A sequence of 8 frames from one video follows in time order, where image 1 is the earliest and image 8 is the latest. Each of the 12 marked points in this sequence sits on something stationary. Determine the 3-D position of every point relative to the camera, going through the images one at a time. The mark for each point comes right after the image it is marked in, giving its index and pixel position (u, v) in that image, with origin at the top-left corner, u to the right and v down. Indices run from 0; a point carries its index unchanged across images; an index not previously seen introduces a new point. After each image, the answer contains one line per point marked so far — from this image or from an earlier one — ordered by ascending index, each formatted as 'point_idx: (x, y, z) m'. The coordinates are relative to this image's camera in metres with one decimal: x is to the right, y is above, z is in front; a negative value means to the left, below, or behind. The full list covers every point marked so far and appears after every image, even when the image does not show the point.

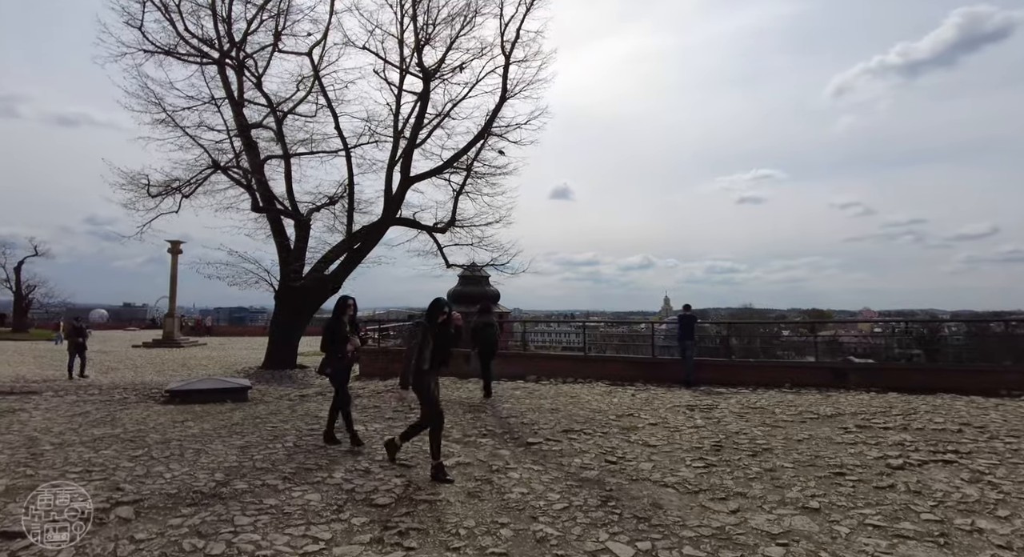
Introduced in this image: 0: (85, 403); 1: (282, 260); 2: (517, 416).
0: (-7.5, -2.2, +9.4) m
1: (-7.4, +0.6, +17.3) m
2: (+0.1, -2.3, +8.8) m
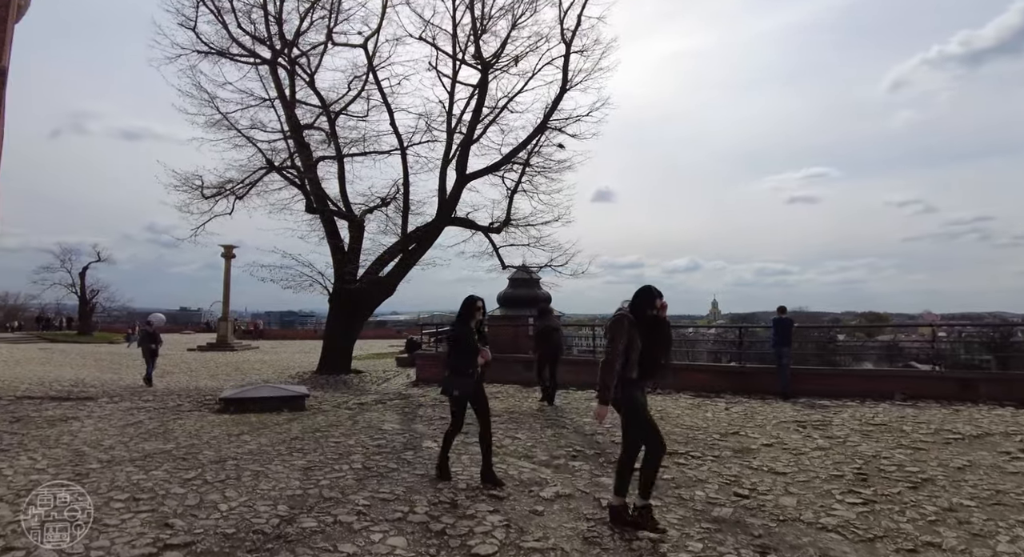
0: (-6.2, -2.2, +8.9) m
1: (-5.5, +0.5, +16.8) m
2: (+1.4, -2.2, +7.7) m
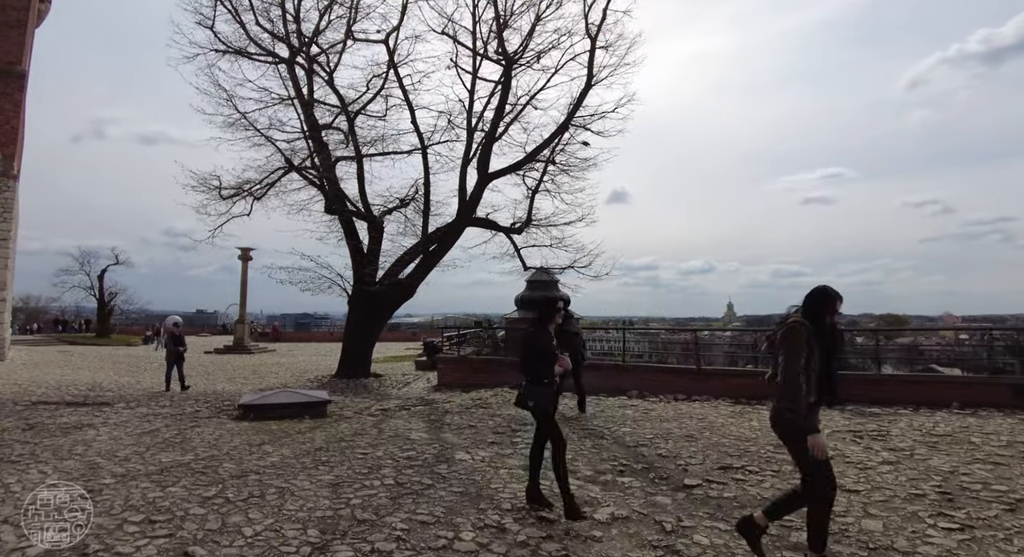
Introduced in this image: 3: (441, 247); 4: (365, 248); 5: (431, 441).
0: (-5.7, -2.2, +8.6) m
1: (-4.8, +0.4, +16.4) m
2: (+1.8, -2.2, +7.2) m
3: (-2.2, +1.0, +16.4) m
4: (-4.6, +0.9, +16.8) m
5: (-1.1, -2.2, +7.3) m
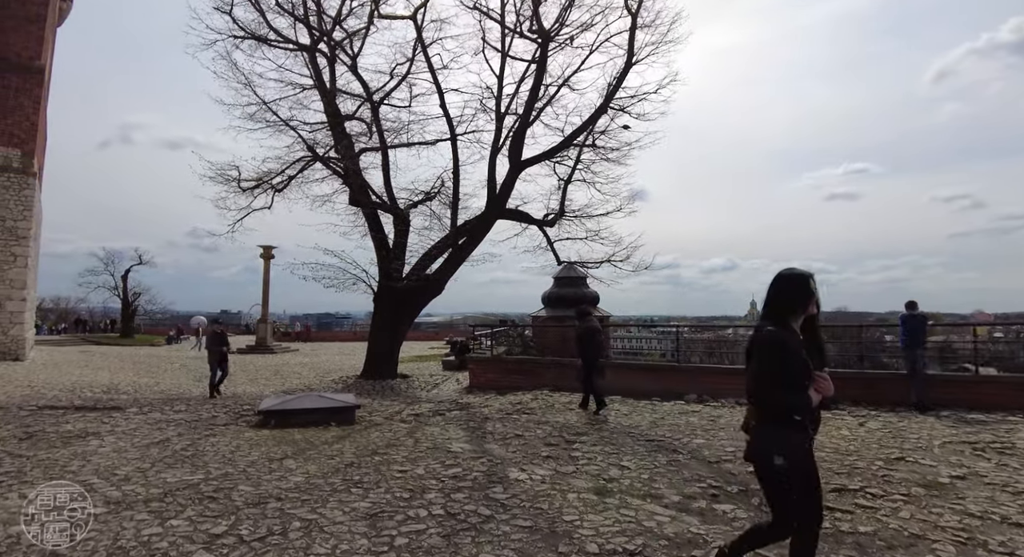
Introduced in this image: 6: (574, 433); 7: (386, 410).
0: (-5.0, -2.1, +7.8) m
1: (-3.8, +0.6, +15.6) m
2: (+2.5, -2.1, +6.1) m
3: (-1.2, +1.1, +15.5) m
4: (-3.6, +1.1, +16.0) m
5: (-0.4, -2.1, +6.3) m
6: (+0.9, -2.1, +7.4) m
7: (-2.4, -2.5, +10.0) m
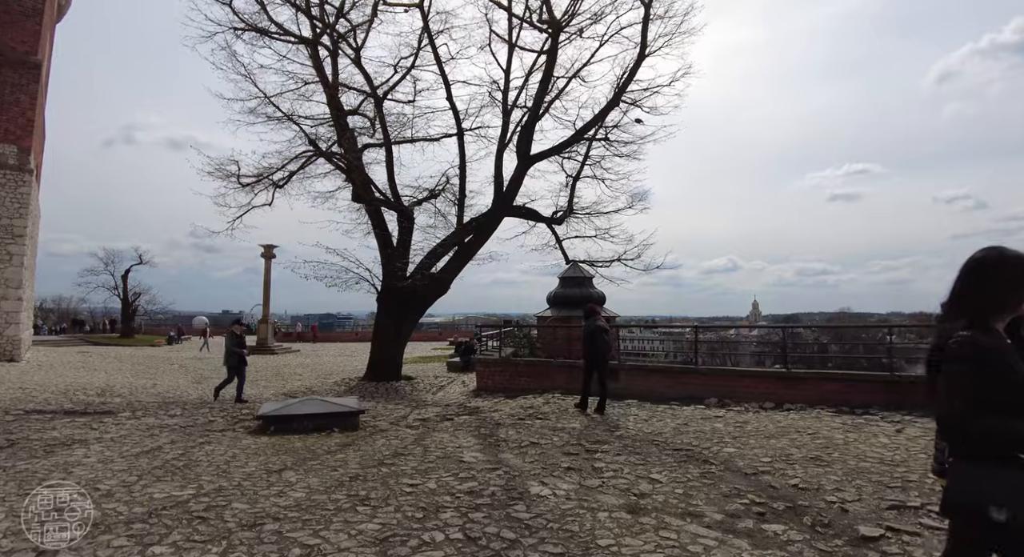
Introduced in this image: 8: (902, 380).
0: (-4.8, -2.1, +7.3) m
1: (-3.6, +0.6, +15.1) m
2: (+2.7, -2.0, +5.6) m
3: (-1.0, +1.1, +15.0) m
4: (-3.4, +1.1, +15.5) m
5: (-0.2, -2.0, +5.9) m
6: (+1.1, -2.1, +6.9) m
7: (-2.1, -2.4, +9.5) m
8: (+6.7, -1.8, +9.3) m
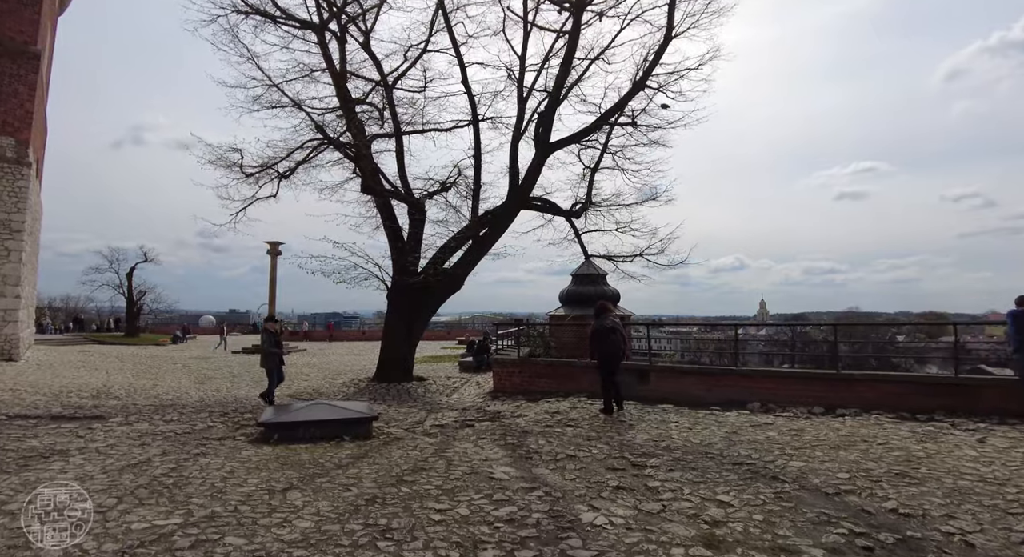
0: (-4.4, -2.0, +6.6) m
1: (-3.1, +0.7, +14.3) m
2: (+3.1, -1.9, +4.8) m
3: (-0.5, +1.3, +14.2) m
4: (-2.9, +1.2, +14.7) m
5: (+0.1, -1.9, +5.1) m
6: (+1.4, -2.0, +6.1) m
7: (-1.7, -2.3, +8.7) m
8: (+7.1, -1.6, +8.4) m
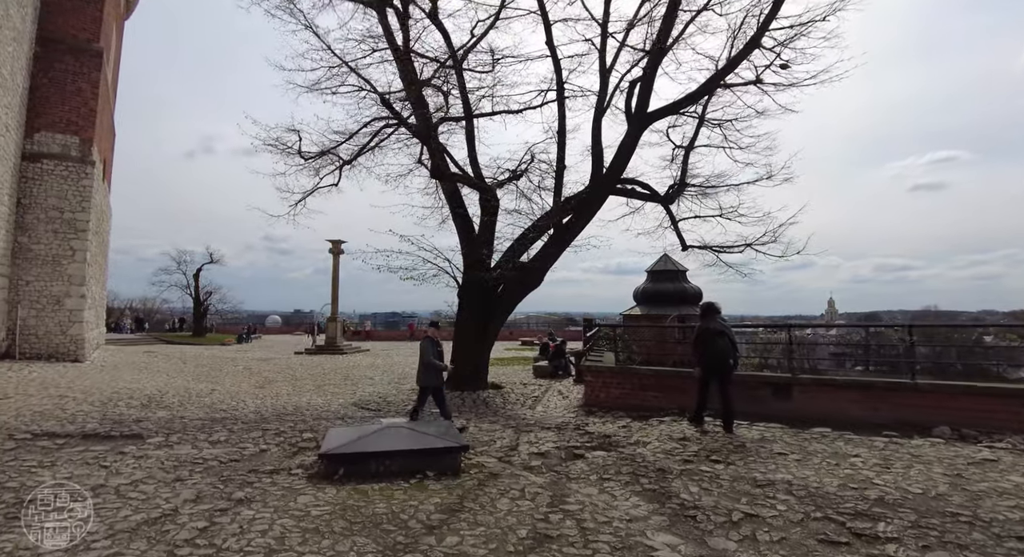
0: (-3.1, -1.9, +5.1) m
1: (-1.1, +0.8, +12.8) m
2: (+4.2, -1.7, +2.6) m
3: (+1.5, +1.4, +12.4) m
4: (-0.8, +1.3, +13.1) m
5: (+1.3, -1.8, +3.2) m
6: (+2.7, -1.8, +4.1) m
7: (-0.2, -2.2, +7.0) m
8: (+8.5, -1.5, +5.9) m
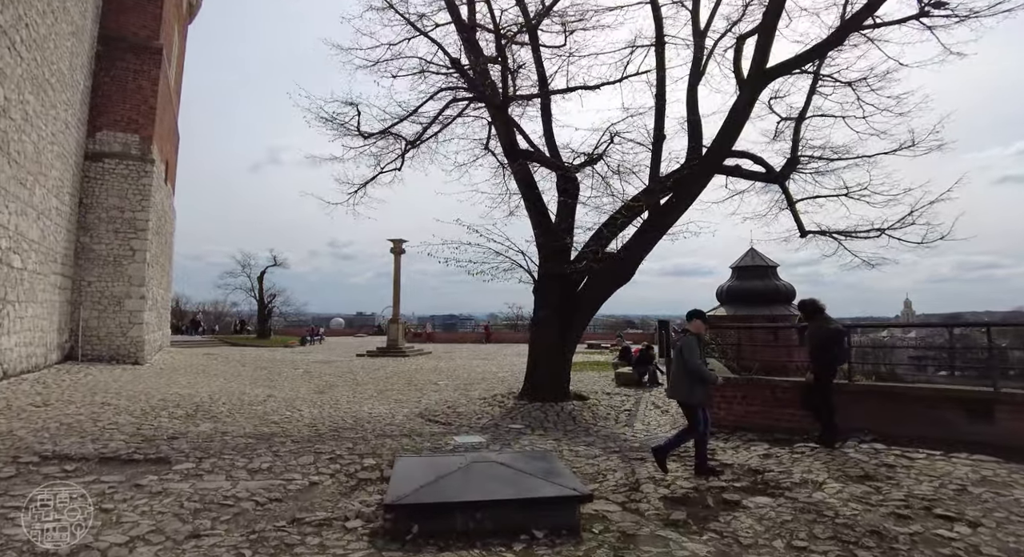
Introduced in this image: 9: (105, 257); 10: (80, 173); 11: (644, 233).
0: (-2.1, -1.7, +3.7) m
1: (+0.6, +1.0, +11.1) m
2: (+4.9, -1.5, +0.5) m
3: (+3.2, +1.6, +10.5) m
4: (+0.9, +1.5, +11.4) m
5: (+2.1, -1.6, +1.4) m
6: (+3.6, -1.6, +2.1) m
7: (+1.0, -2.0, +5.3) m
8: (+9.6, -1.2, +3.3) m
9: (-12.5, +0.7, +16.5) m
10: (-13.0, +3.2, +16.2) m
11: (+2.5, +0.9, +10.5) m
